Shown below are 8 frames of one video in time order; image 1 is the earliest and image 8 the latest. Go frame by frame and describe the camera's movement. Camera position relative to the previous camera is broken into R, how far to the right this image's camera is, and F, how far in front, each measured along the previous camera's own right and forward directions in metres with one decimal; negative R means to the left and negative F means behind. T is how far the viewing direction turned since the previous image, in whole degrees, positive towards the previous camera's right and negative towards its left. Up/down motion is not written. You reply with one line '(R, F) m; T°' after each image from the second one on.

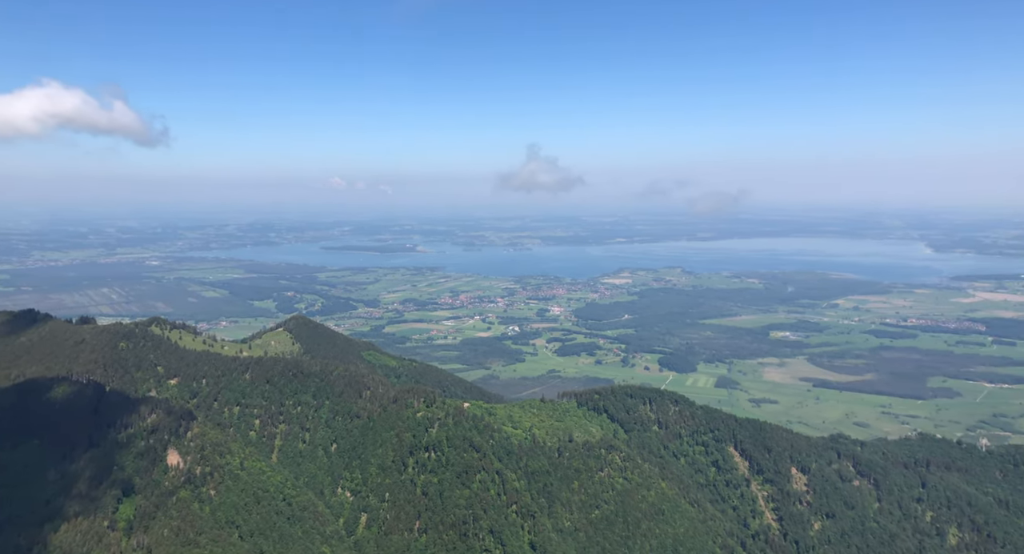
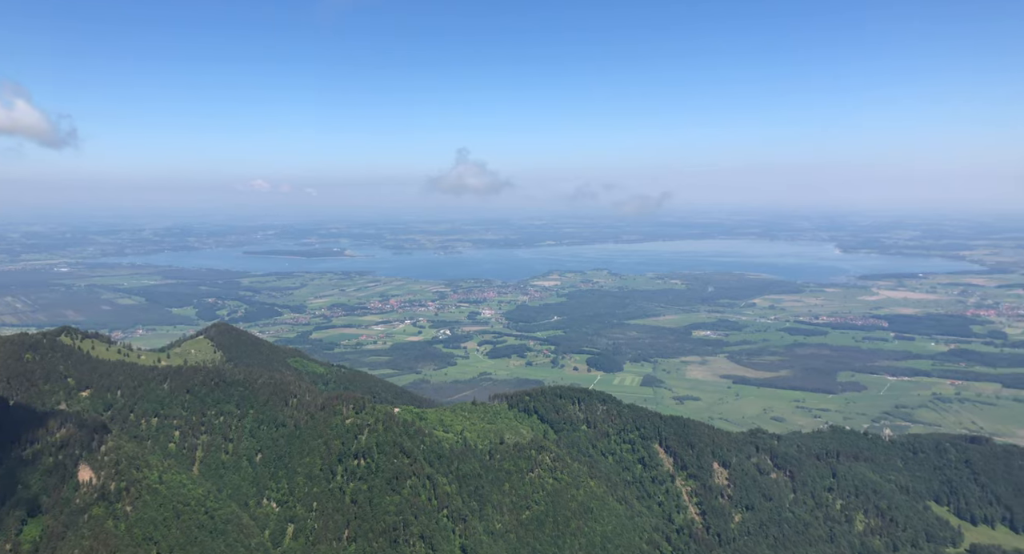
(+0.5, -2.3) m; +5°
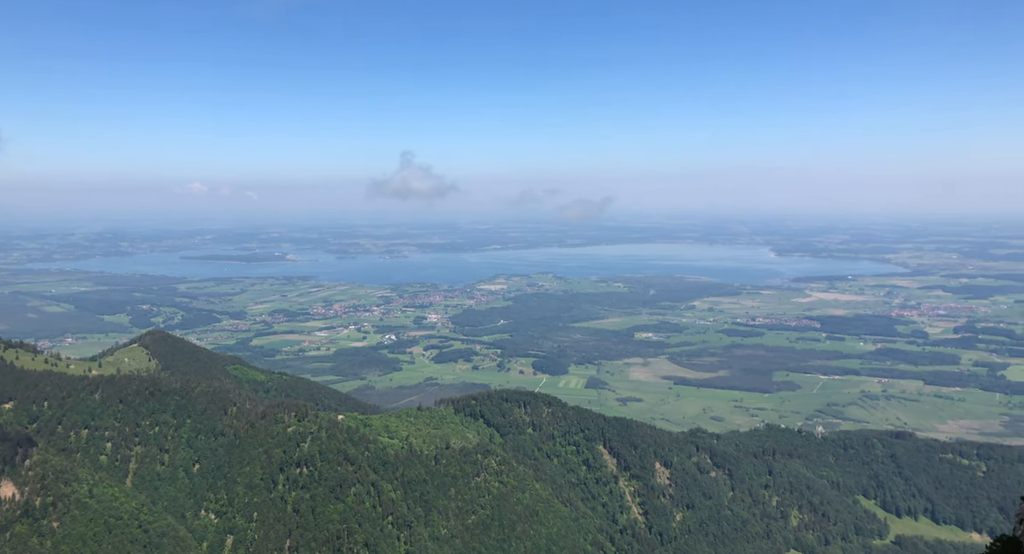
(+0.5, -0.9) m; +4°
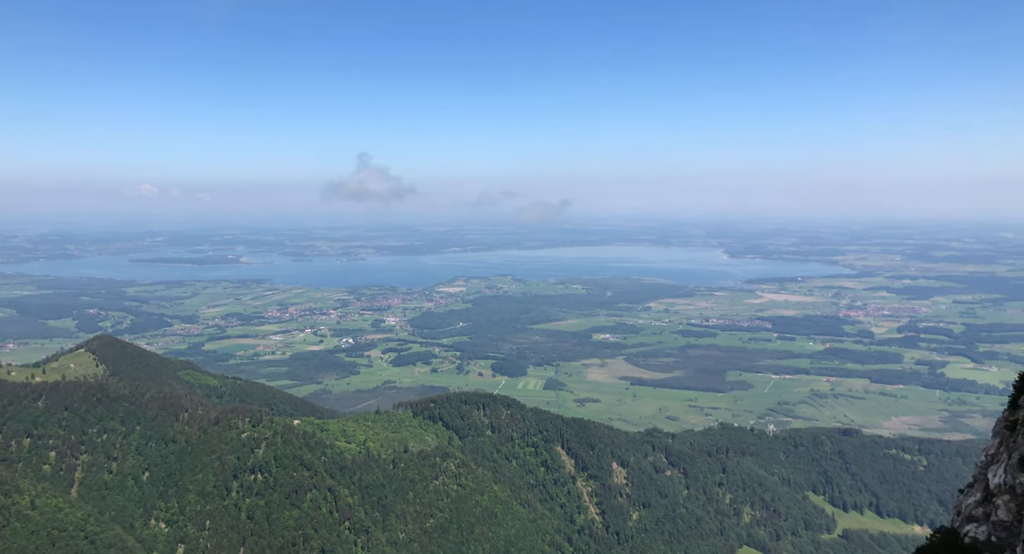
(+0.1, -1.0) m; +3°
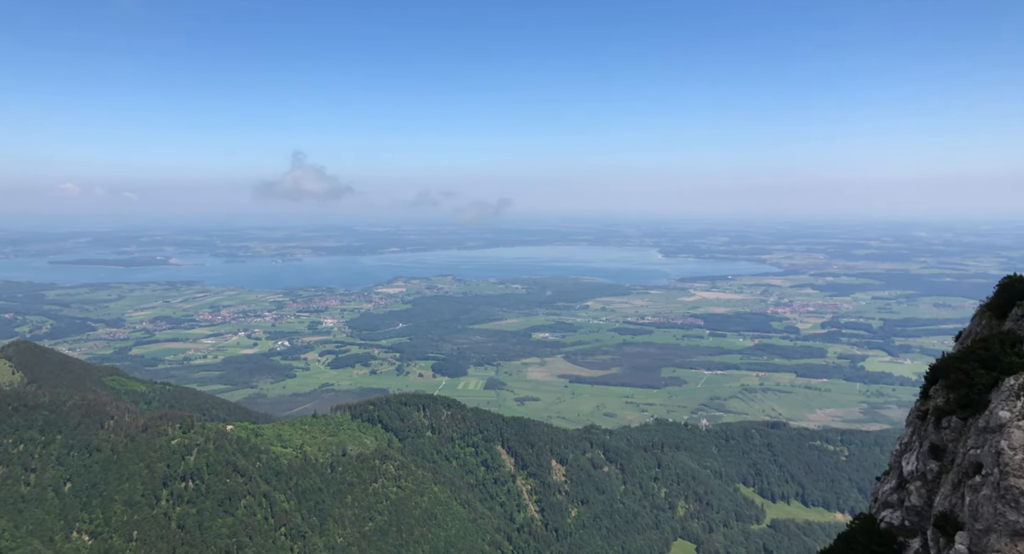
(+0.4, -0.8) m; +4°
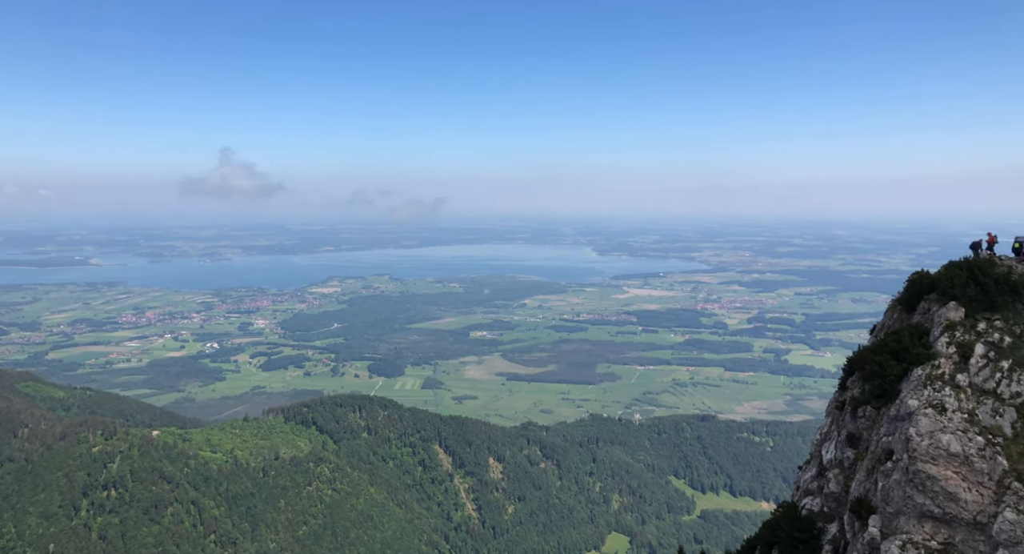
(+0.3, -0.7) m; +4°
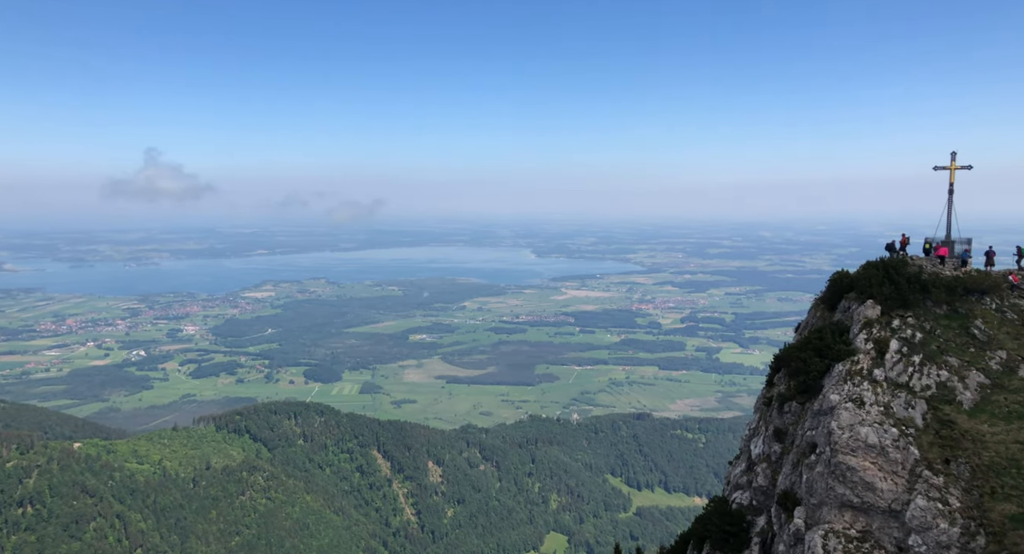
(+0.3, -0.4) m; +4°
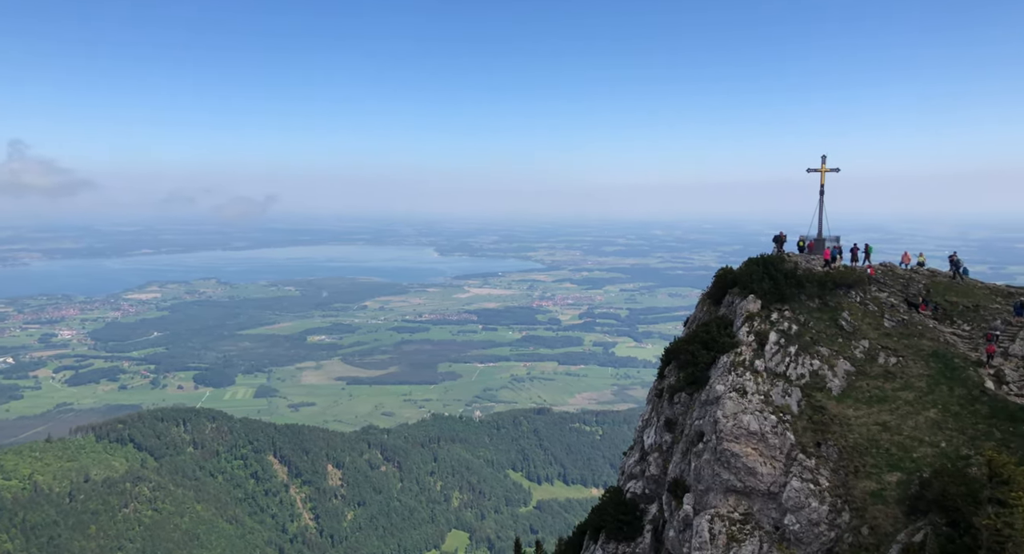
(+0.5, -0.2) m; +7°
